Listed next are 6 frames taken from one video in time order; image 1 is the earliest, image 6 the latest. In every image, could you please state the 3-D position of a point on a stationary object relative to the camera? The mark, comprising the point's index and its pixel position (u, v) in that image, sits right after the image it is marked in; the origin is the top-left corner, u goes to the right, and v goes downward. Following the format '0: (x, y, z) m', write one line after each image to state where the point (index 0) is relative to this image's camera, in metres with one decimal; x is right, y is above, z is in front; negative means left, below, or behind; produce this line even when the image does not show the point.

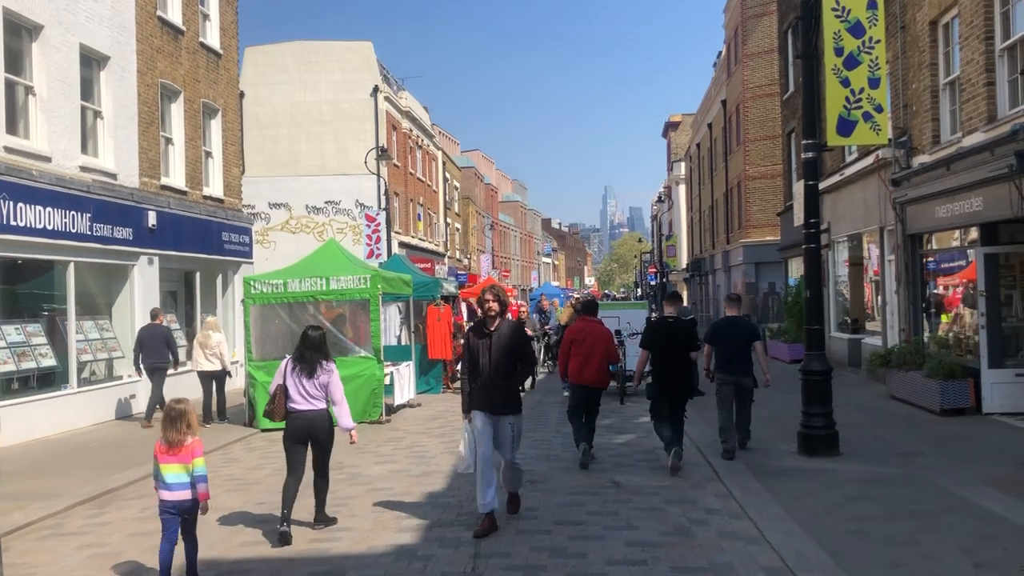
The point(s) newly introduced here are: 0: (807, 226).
0: (+3.2, +0.7, +9.4) m
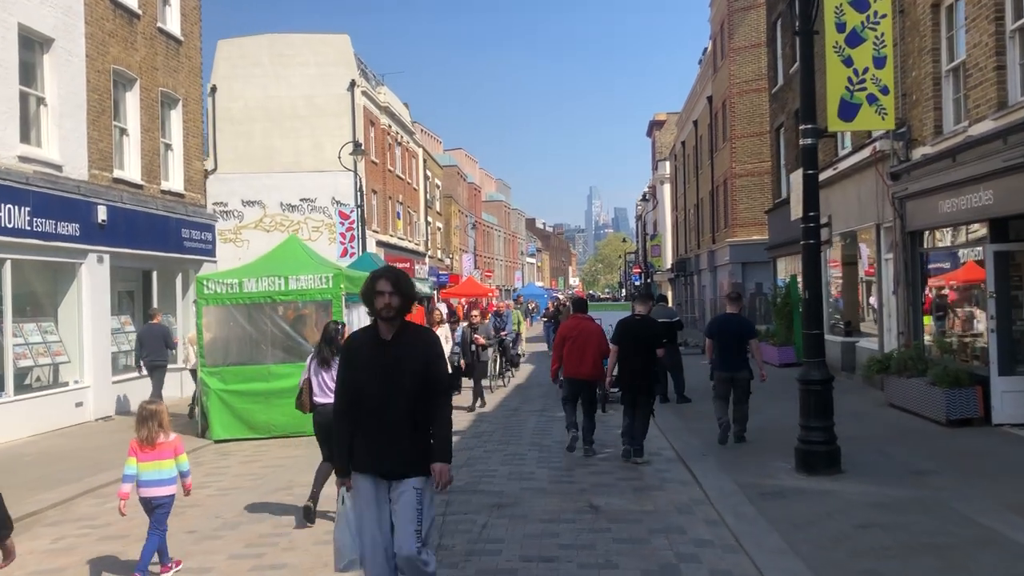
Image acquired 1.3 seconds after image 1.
0: (+2.9, +0.7, +8.5) m
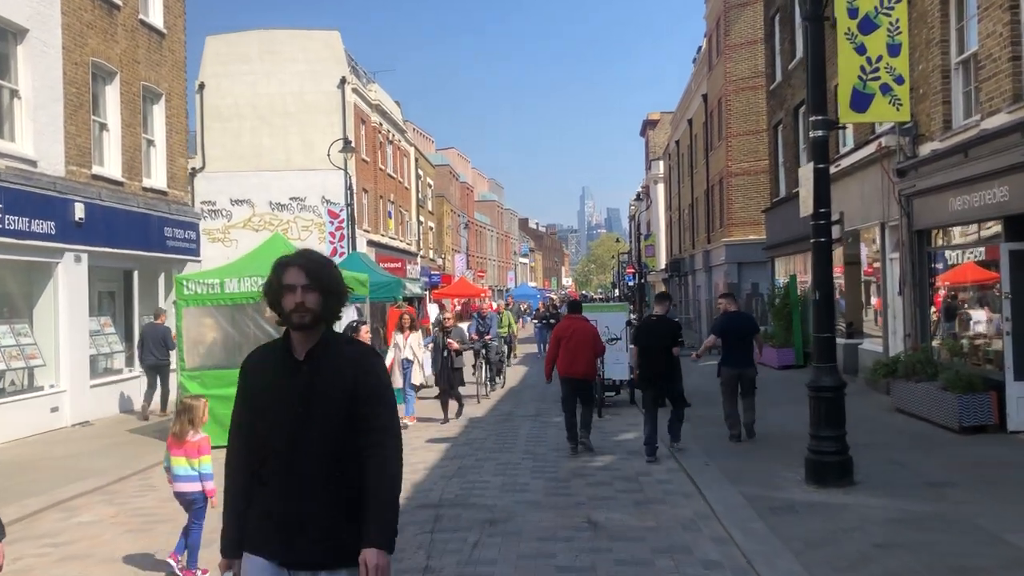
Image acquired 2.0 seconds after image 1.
0: (+2.8, +0.7, +8.0) m
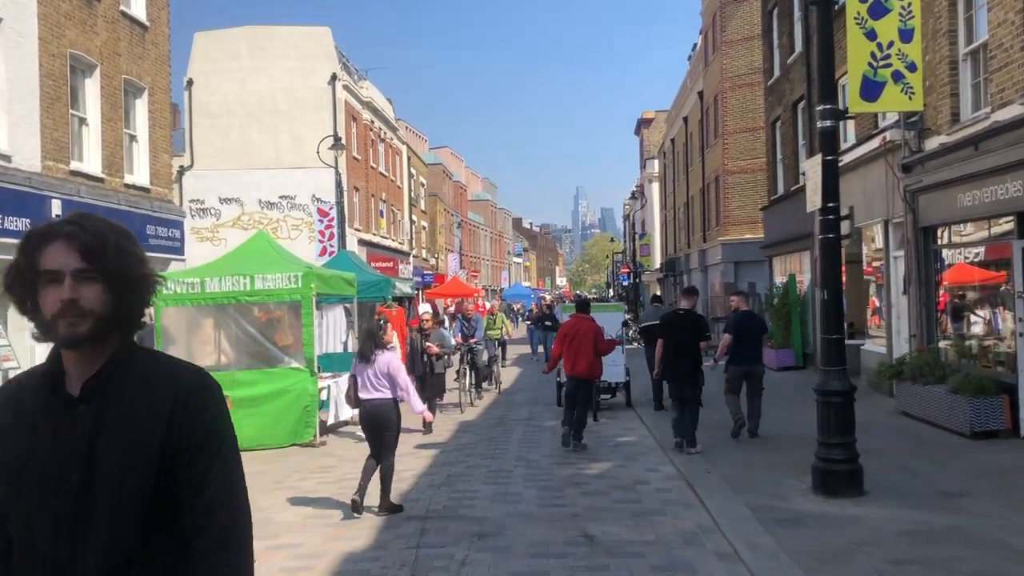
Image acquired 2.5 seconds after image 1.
0: (+2.7, +0.7, +7.6) m
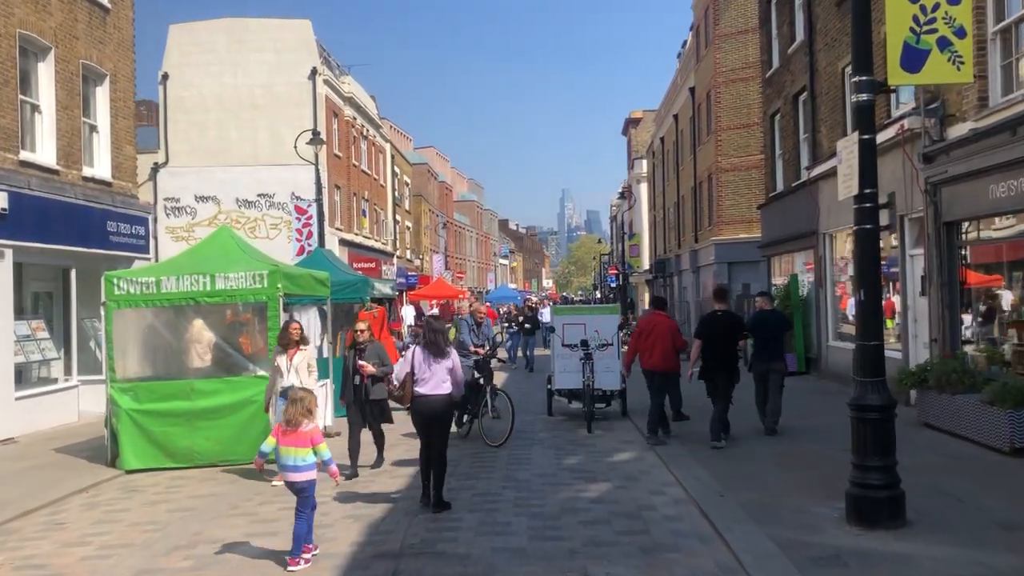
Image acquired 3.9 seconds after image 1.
0: (+2.6, +0.7, +6.6) m
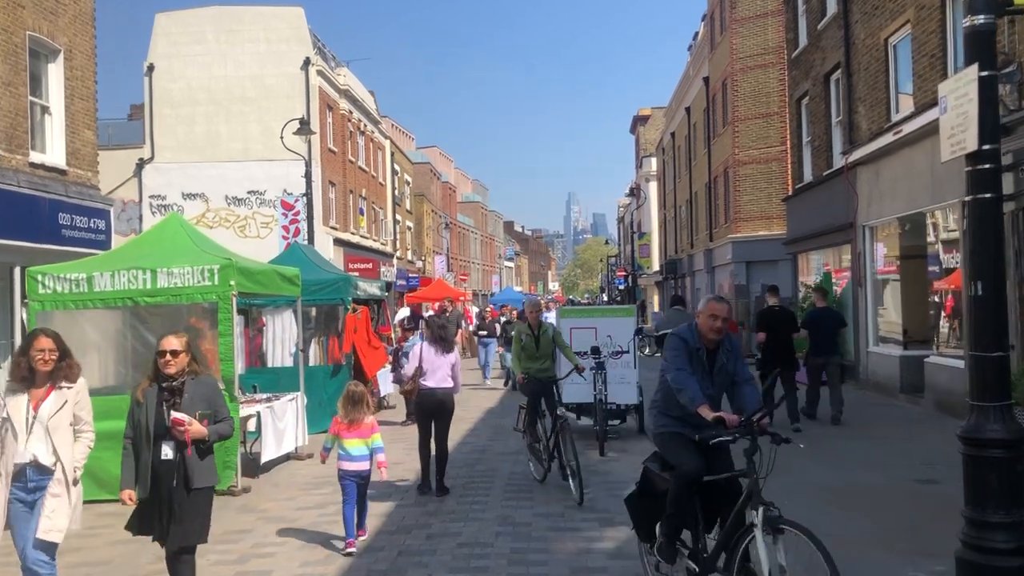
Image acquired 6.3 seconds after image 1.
0: (+2.6, +0.7, +4.8) m
